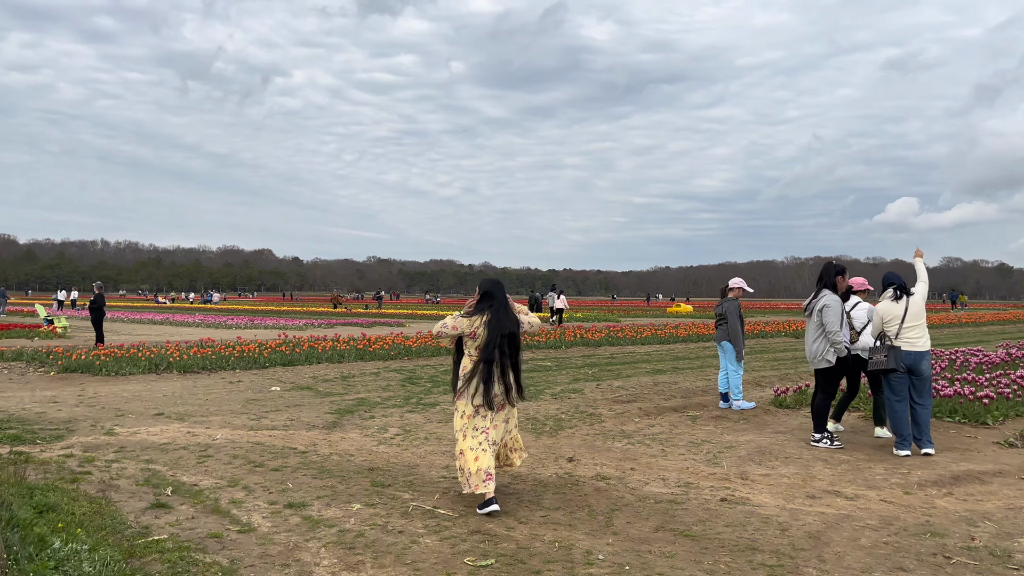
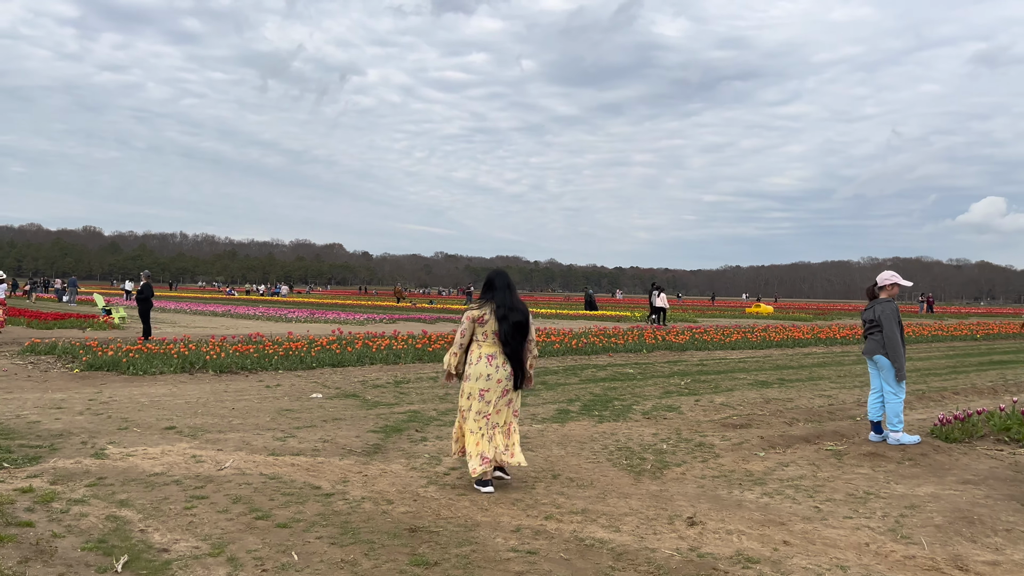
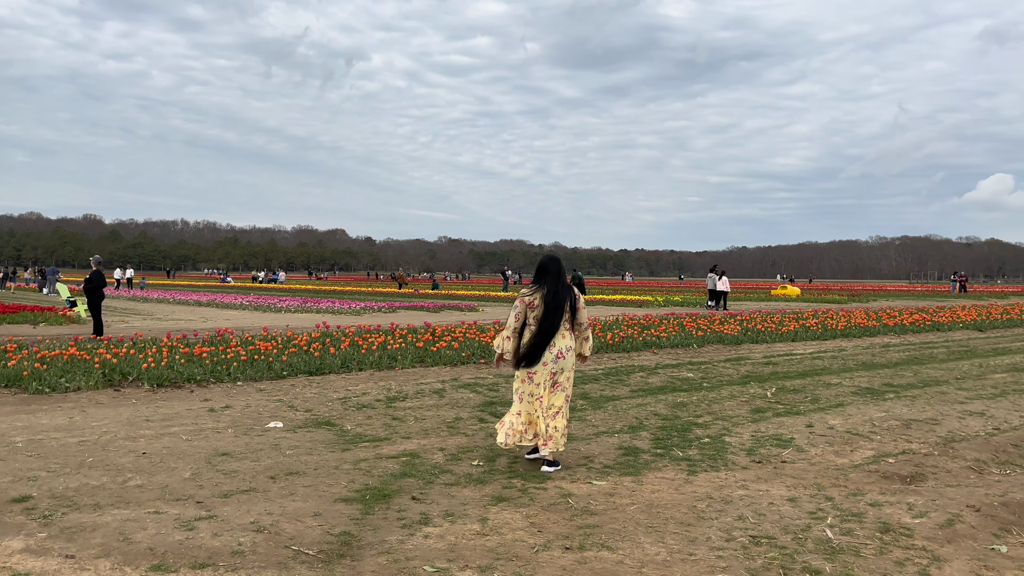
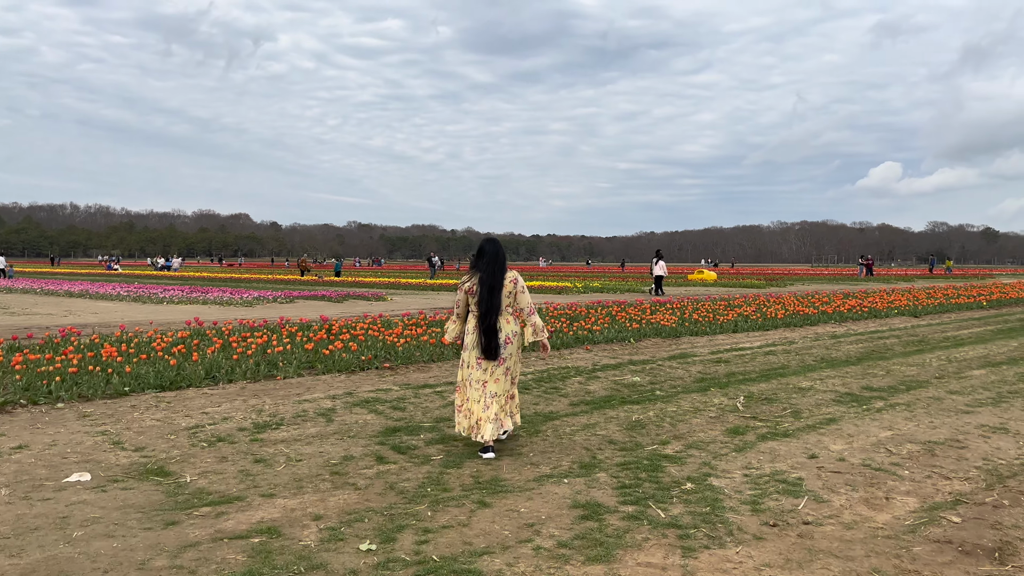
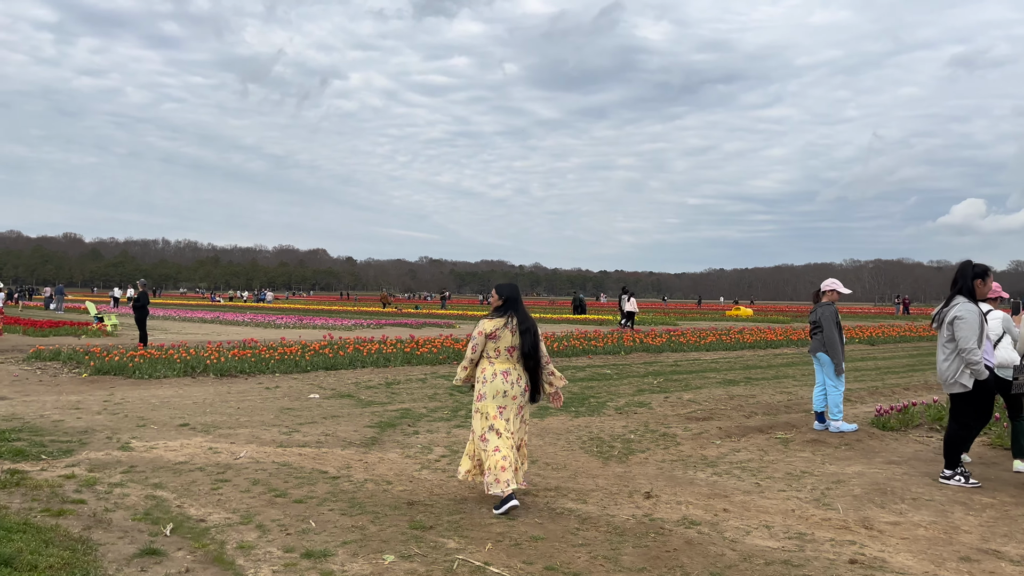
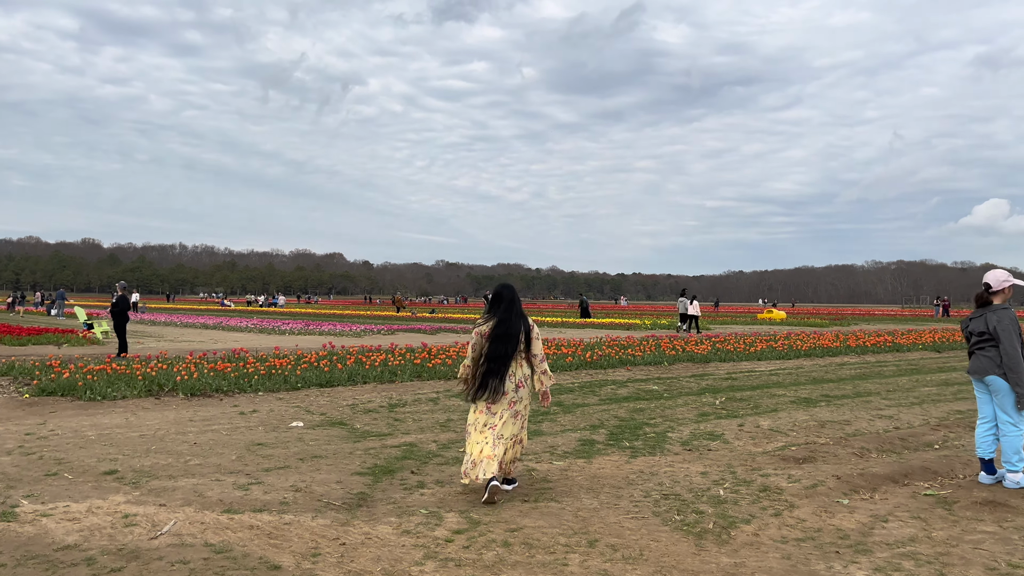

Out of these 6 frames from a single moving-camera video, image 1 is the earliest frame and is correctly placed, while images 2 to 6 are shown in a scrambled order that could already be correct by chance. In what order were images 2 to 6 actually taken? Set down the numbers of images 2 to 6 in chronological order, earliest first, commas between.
5, 2, 6, 3, 4
